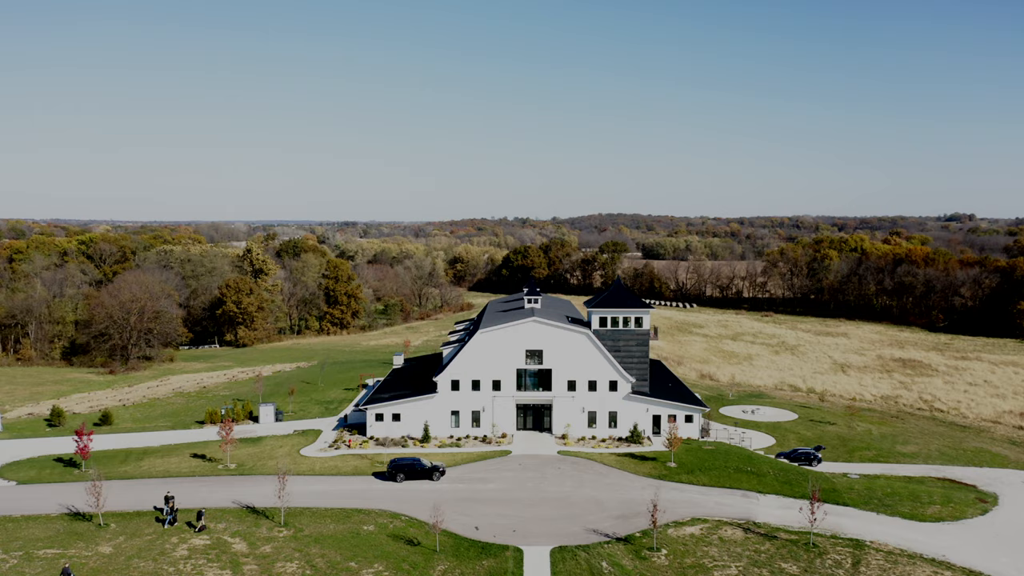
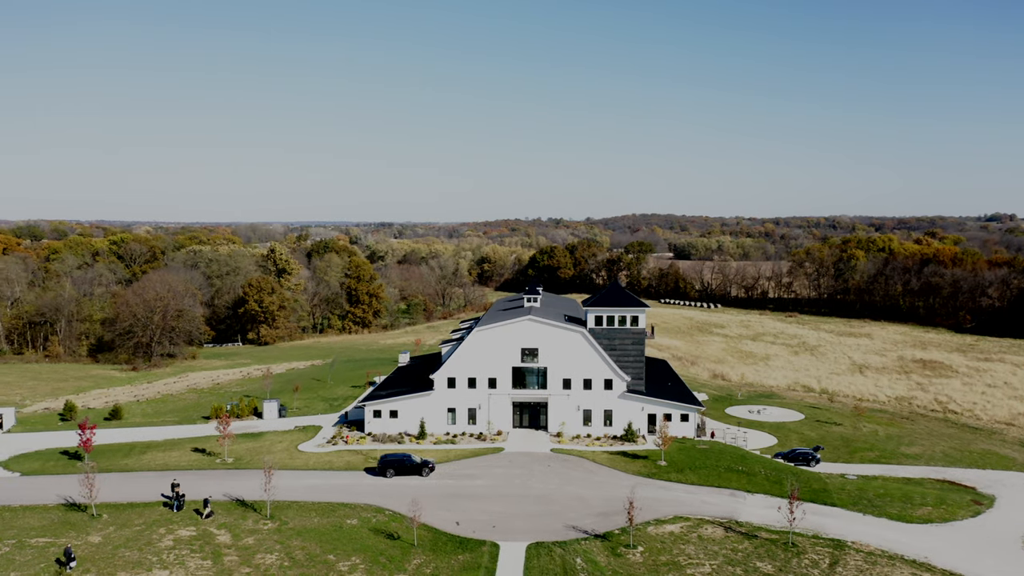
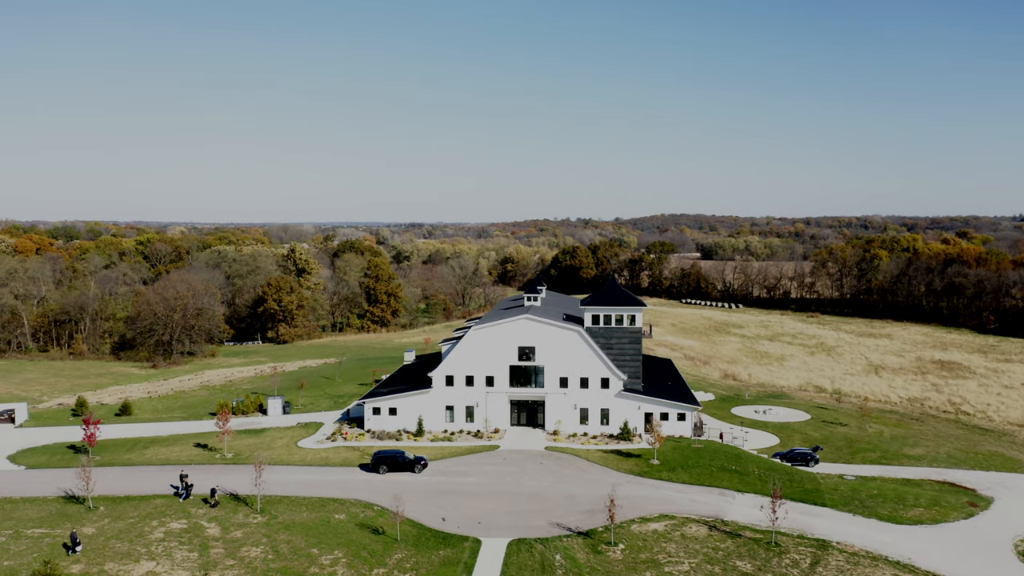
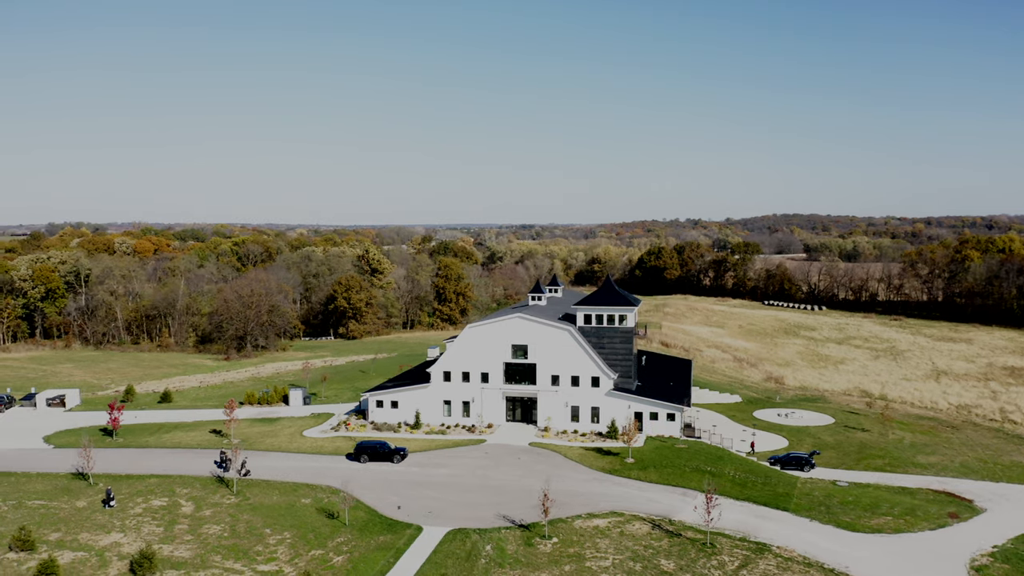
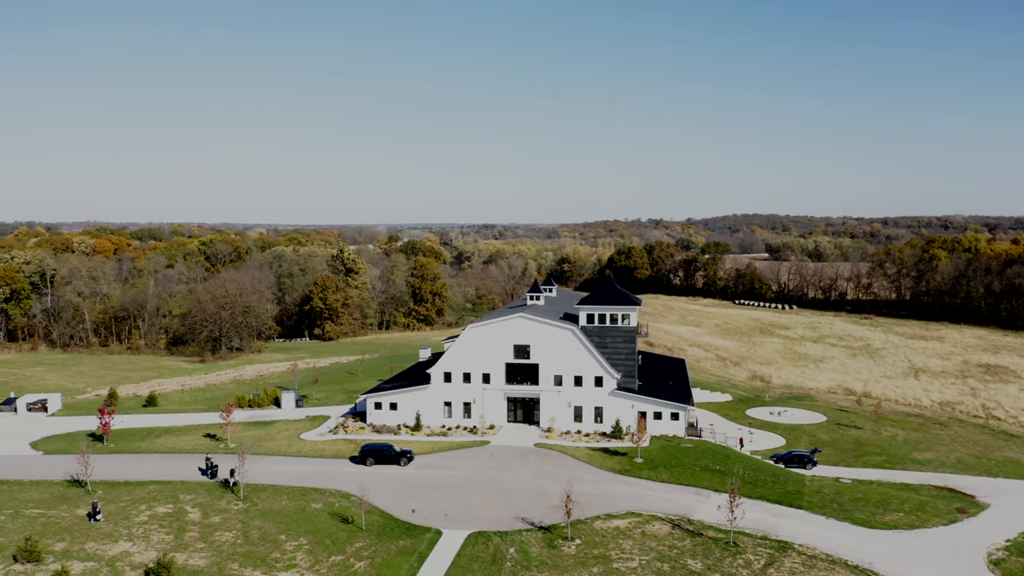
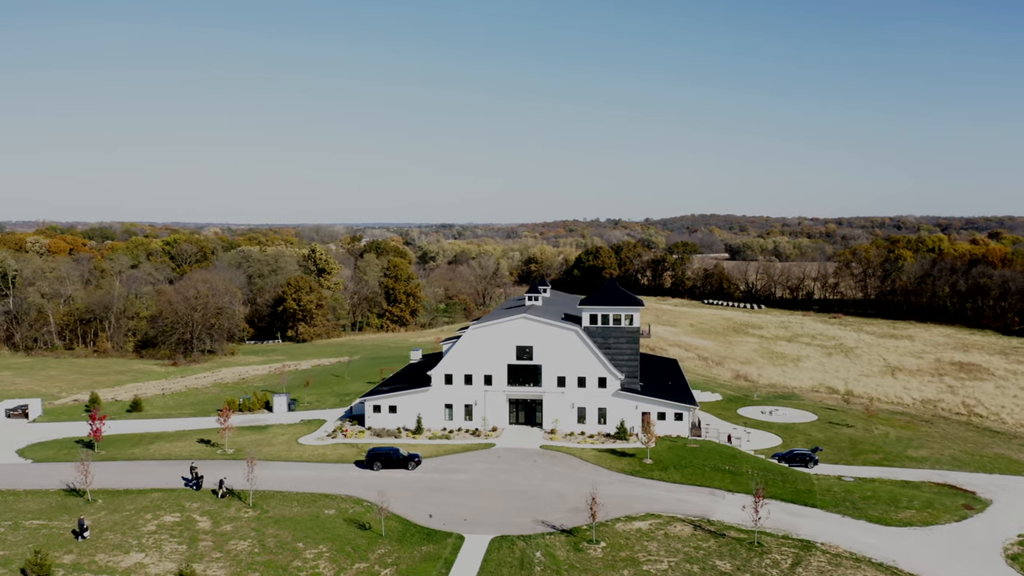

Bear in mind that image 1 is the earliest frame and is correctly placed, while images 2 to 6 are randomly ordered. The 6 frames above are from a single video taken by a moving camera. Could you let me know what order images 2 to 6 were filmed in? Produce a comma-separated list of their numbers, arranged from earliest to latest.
2, 3, 6, 5, 4
